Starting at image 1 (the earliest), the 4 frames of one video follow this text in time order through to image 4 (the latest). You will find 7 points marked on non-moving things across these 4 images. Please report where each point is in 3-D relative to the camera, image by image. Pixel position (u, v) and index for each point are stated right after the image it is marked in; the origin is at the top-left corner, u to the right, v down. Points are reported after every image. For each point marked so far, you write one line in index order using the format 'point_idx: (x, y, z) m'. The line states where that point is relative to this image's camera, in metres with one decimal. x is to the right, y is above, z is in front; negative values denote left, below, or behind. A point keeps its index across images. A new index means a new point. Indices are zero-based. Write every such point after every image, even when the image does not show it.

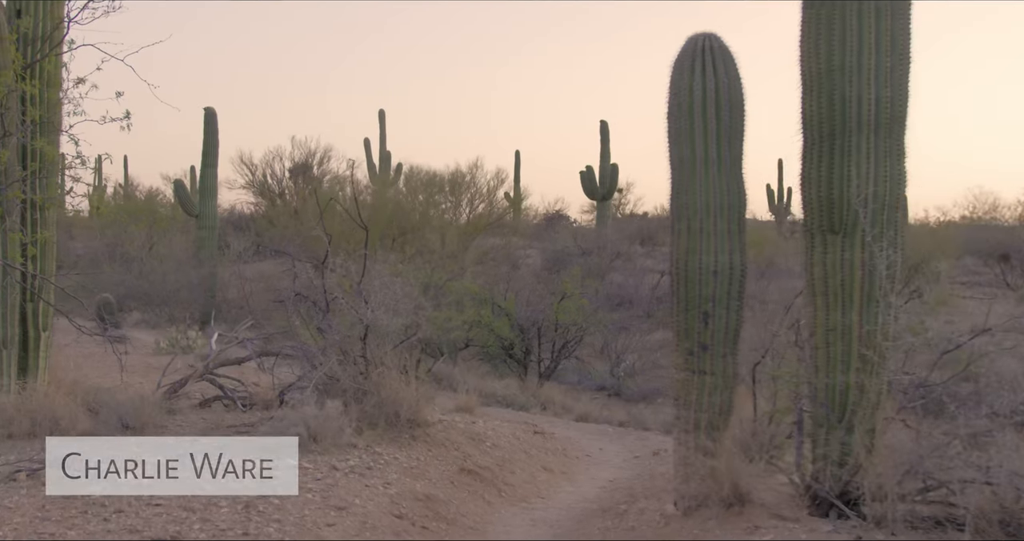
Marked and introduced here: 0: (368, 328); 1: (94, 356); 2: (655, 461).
0: (-1.0, -0.4, +7.0) m
1: (-6.0, -1.2, +13.8) m
2: (+1.2, -1.7, +8.5) m
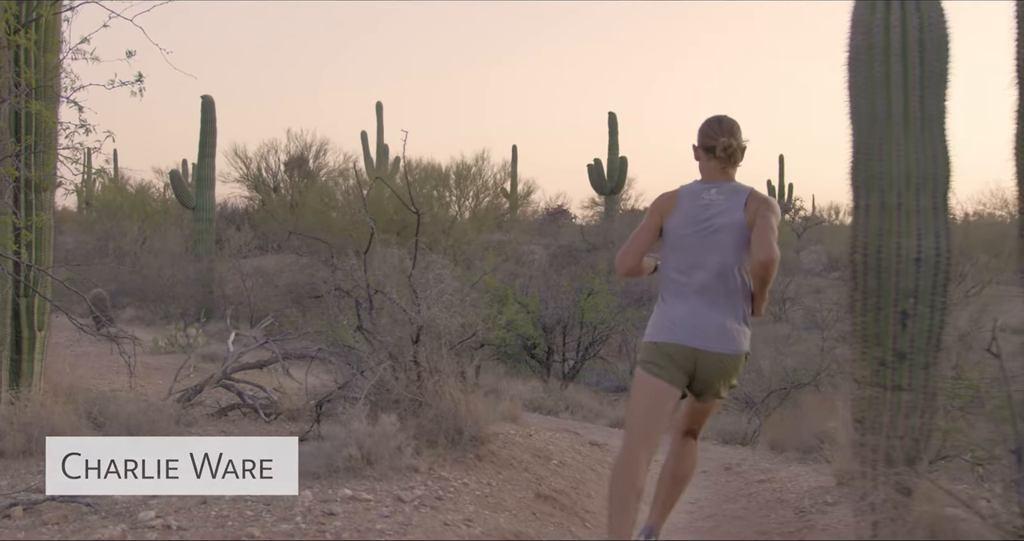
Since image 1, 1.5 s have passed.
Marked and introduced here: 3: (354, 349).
0: (-0.5, -0.4, +6.0) m
1: (-5.6, -1.1, +12.7) m
2: (+1.7, -1.6, +7.5) m
3: (-1.0, -0.5, +6.2) m
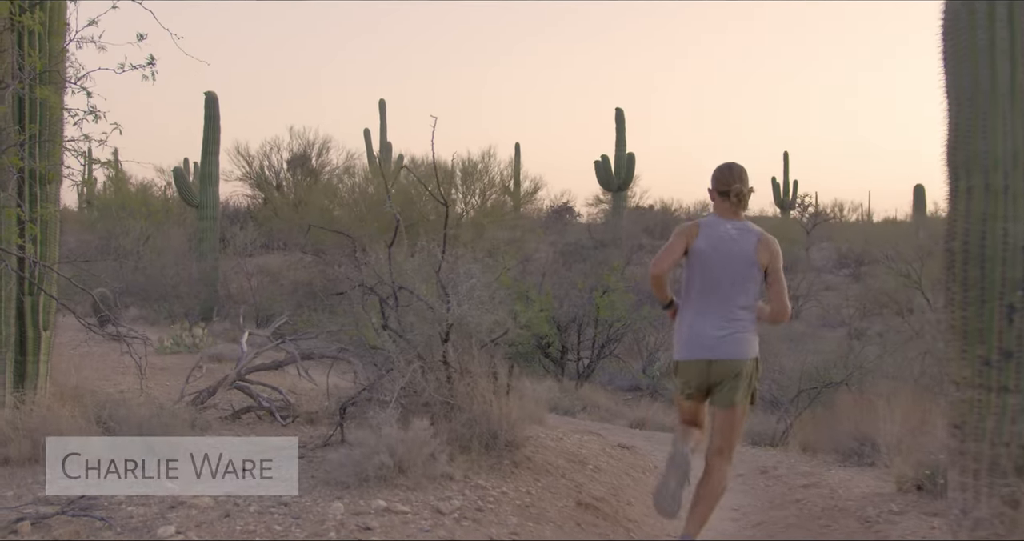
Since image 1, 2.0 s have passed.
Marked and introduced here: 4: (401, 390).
0: (-0.3, -0.3, +5.6) m
1: (-5.4, -1.1, +12.4) m
2: (+1.9, -1.6, +7.2) m
3: (-0.8, -0.5, +5.8) m
4: (-0.6, -0.7, +5.5) m
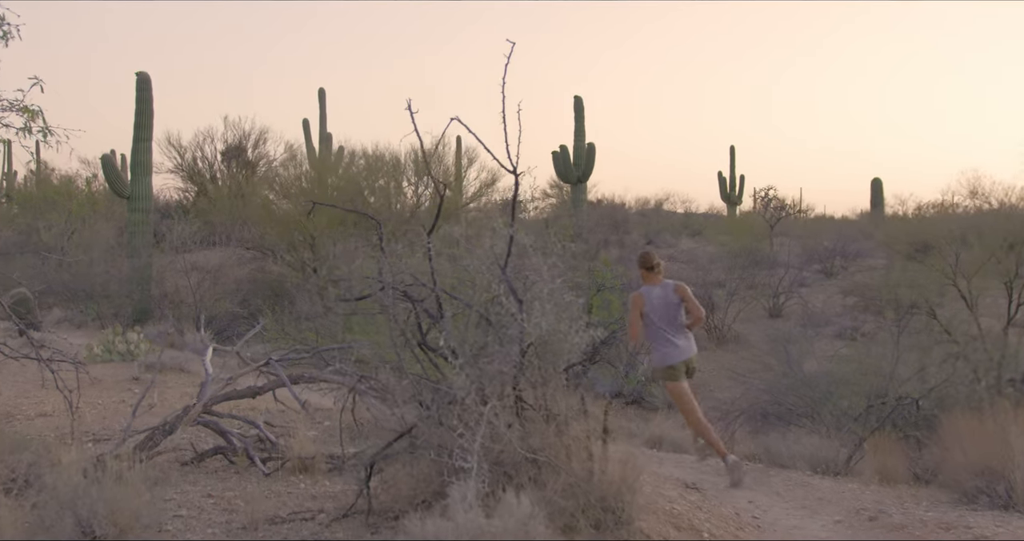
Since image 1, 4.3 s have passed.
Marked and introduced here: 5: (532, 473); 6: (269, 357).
0: (+0.1, -0.3, +3.9) m
1: (-5.4, -1.1, +10.3) m
2: (+2.3, -1.6, +5.6) m
3: (-0.4, -0.5, +4.0) m
4: (-0.2, -0.7, +3.8) m
5: (+0.1, -0.8, +3.8) m
6: (-1.4, -0.5, +5.6) m
